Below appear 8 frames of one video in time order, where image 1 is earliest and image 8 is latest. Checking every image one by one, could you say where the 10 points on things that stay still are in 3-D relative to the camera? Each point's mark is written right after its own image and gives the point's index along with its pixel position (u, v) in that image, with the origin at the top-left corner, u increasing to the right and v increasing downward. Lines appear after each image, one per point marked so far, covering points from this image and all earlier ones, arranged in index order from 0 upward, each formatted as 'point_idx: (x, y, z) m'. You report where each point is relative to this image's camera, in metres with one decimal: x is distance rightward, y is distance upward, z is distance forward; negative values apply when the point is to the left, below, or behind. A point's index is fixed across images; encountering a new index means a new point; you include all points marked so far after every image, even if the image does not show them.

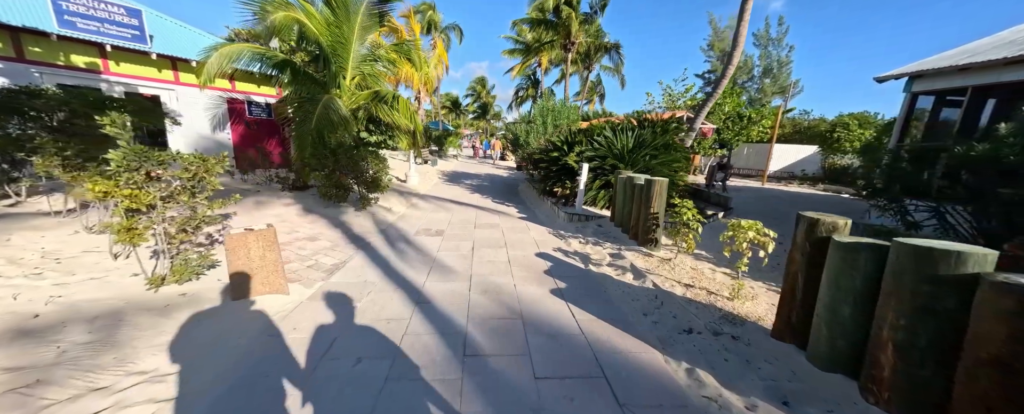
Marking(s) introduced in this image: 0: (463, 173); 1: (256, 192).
0: (-2.2, +1.4, +13.9) m
1: (-5.2, +0.3, +6.4) m
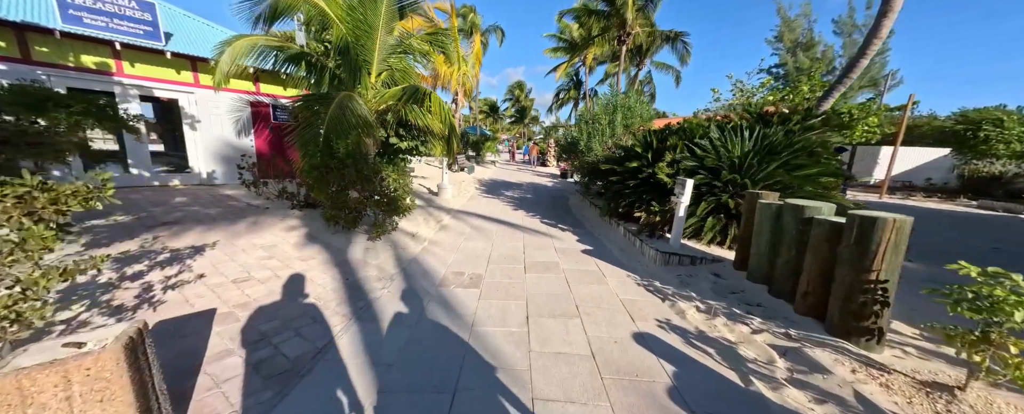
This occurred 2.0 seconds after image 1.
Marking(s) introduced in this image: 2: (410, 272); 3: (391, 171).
0: (-0.5, +0.9, +12.5) m
1: (-4.2, -0.1, +5.4) m
2: (-1.1, -0.7, +3.5) m
3: (-1.7, +0.5, +4.4) m
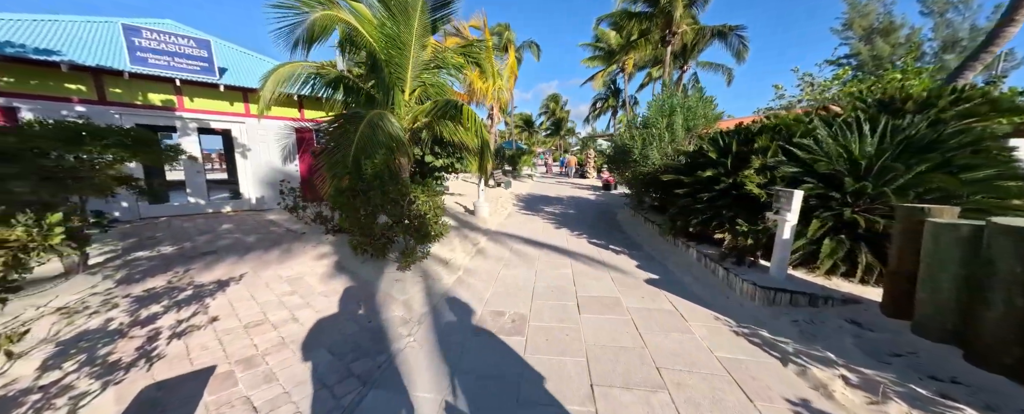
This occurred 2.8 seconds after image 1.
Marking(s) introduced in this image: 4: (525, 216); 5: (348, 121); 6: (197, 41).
0: (+1.0, +0.3, +11.9) m
1: (-3.5, -0.5, +5.2) m
2: (-0.7, -1.0, +3.0) m
3: (-1.1, +0.2, +4.0) m
4: (+0.3, -0.2, +8.1) m
5: (-2.4, +1.2, +4.6) m
6: (-6.5, +3.4, +6.6) m
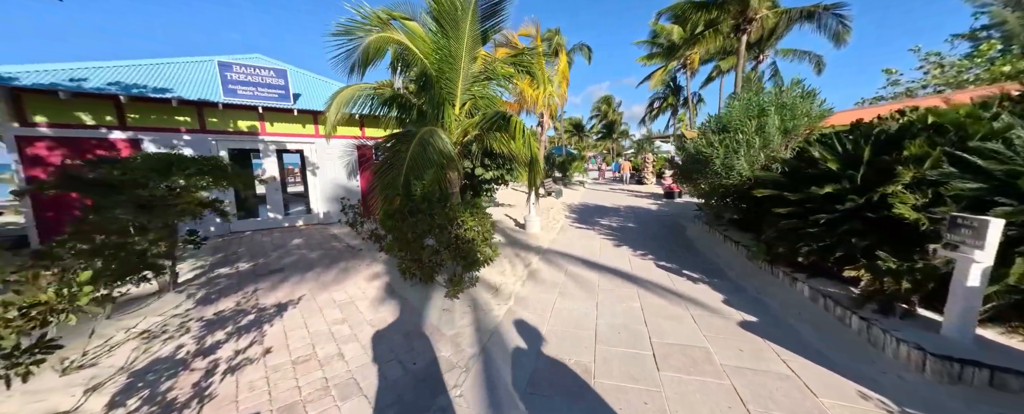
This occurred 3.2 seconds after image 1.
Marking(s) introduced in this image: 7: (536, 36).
0: (+2.9, 0.0, +11.2) m
1: (-2.6, -0.8, +5.3) m
2: (-0.2, -1.2, +2.6) m
3: (-0.5, -0.1, +3.7) m
4: (+1.6, -0.6, +7.6) m
5: (-1.6, +0.9, +4.5) m
6: (-5.4, +3.1, +7.2) m
7: (+0.9, +6.5, +12.0) m
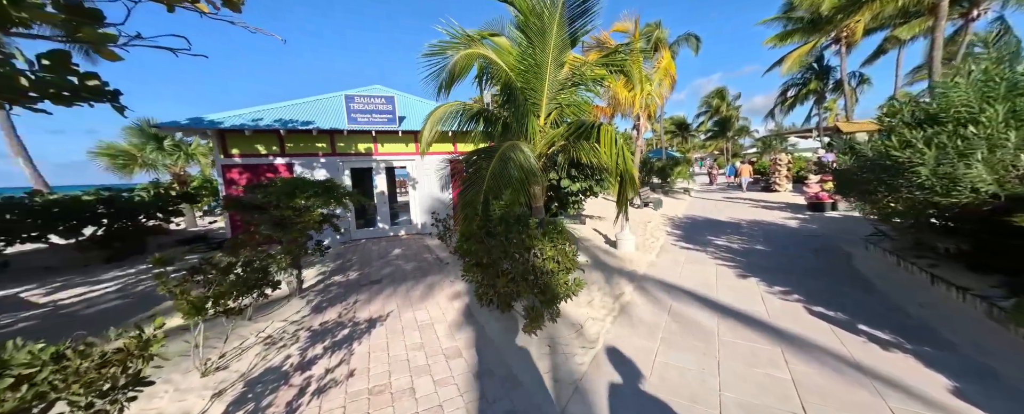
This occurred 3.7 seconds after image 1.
0: (+5.8, -0.4, +9.5) m
1: (-1.2, -1.1, +5.4) m
2: (+0.4, -1.4, +2.2) m
3: (+0.5, -0.3, +3.3) m
4: (+3.5, -0.9, +6.4) m
5: (-0.4, +0.7, +4.4) m
6: (-3.2, +2.8, +8.1) m
7: (+4.2, +6.1, +11.0) m
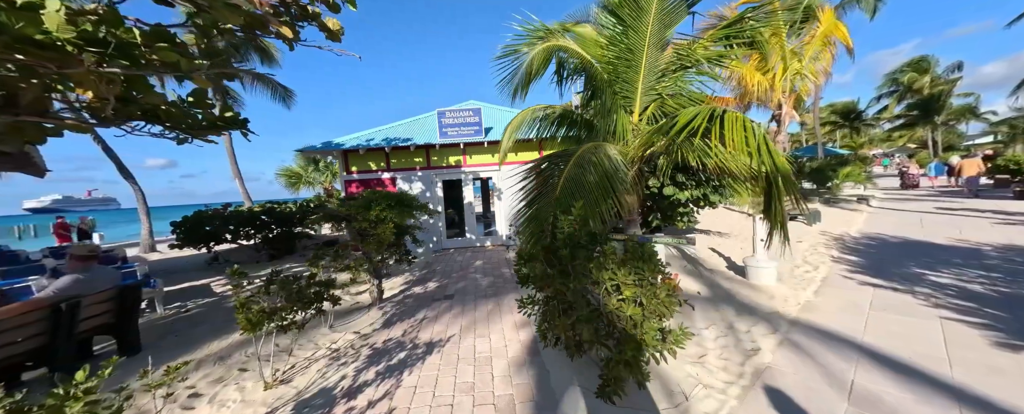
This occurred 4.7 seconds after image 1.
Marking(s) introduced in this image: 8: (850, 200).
0: (+8.0, -0.7, +6.5) m
1: (+0.1, -1.3, +4.9) m
2: (+0.6, -1.5, +1.3) m
3: (+1.0, -0.5, +2.4) m
4: (+4.9, -1.1, +4.3) m
5: (+0.5, +0.5, +3.8) m
6: (-1.0, +2.5, +8.2) m
7: (+7.0, +5.7, +8.7) m
8: (+16.3, +0.4, +15.3) m
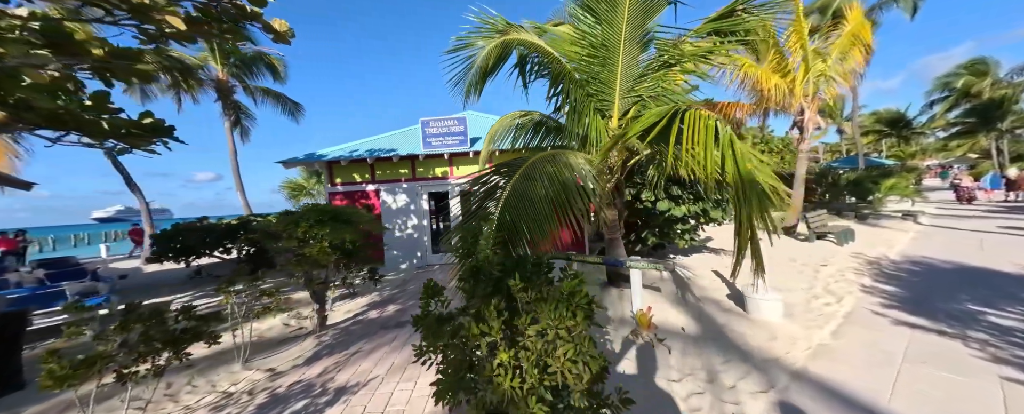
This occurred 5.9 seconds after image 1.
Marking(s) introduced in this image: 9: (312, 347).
0: (+7.6, -1.1, +5.4) m
1: (-0.5, -1.5, +4.3) m
2: (-0.3, -1.6, +0.7) m
3: (+0.2, -0.6, +1.8) m
4: (+4.2, -1.3, +3.4) m
5: (-0.1, +0.3, +3.2) m
6: (-1.3, +2.1, +7.8) m
7: (+6.7, +5.3, +7.9) m
8: (+16.4, -0.3, +13.7) m
9: (-2.4, -1.7, +3.8) m
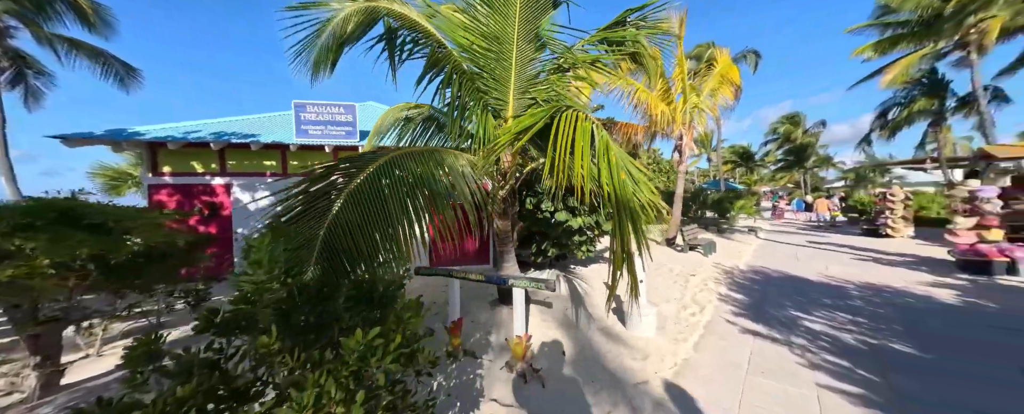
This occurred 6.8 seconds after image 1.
0: (+5.5, -1.5, +6.4) m
1: (-2.0, -1.6, +3.4) m
2: (-0.9, -1.7, -0.1) m
3: (-0.7, -0.7, +1.1) m
4: (+2.8, -1.6, +3.7) m
5: (-1.3, +0.3, +2.4) m
6: (-3.5, +2.1, +6.7) m
7: (+4.3, +4.9, +8.7) m
8: (+12.1, -1.1, +16.6) m
9: (-3.7, -1.6, +2.4) m
